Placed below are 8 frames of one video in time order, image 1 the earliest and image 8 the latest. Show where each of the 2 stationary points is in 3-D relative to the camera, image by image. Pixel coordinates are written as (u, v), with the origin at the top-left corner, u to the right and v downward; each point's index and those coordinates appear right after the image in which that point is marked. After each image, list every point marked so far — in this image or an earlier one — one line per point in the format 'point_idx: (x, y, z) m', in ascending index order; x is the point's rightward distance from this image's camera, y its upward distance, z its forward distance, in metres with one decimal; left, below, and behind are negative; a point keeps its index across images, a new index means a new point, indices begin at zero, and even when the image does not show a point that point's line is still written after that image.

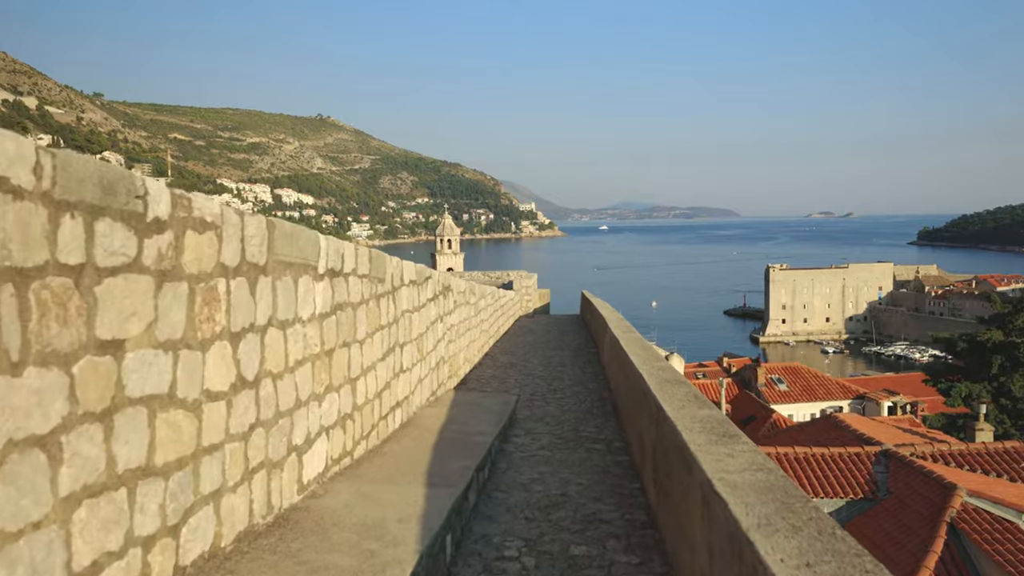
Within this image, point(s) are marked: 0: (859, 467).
0: (+4.8, -2.5, +9.3) m
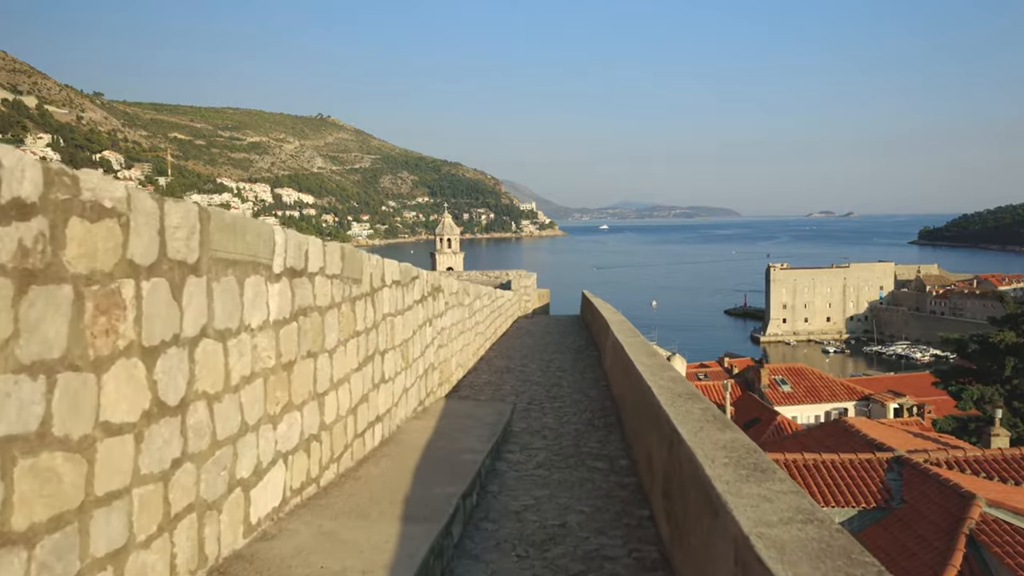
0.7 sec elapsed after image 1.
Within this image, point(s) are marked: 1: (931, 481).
0: (+4.7, -2.5, +8.9) m
1: (+5.2, -2.4, +8.3) m
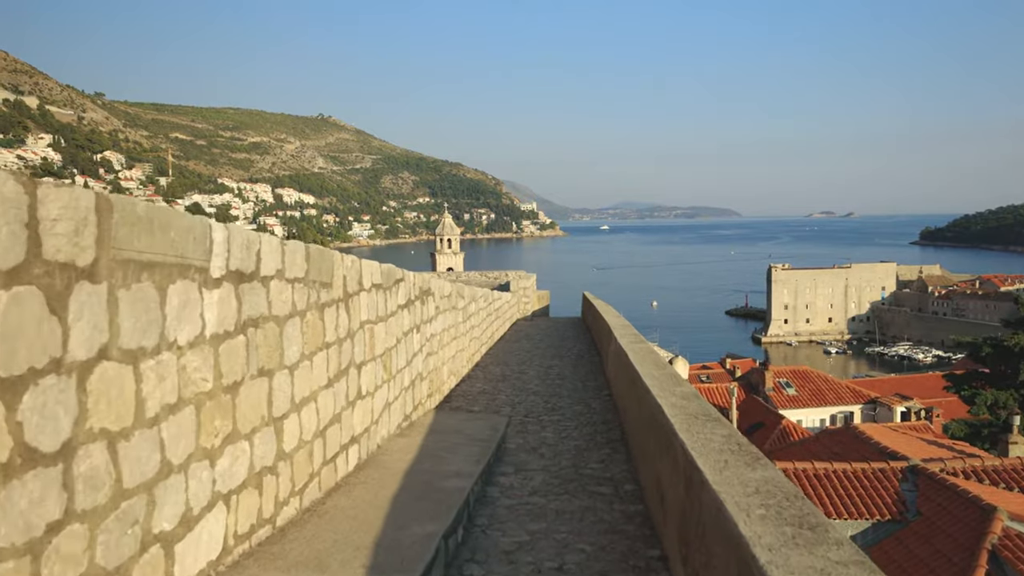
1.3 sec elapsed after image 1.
0: (+4.7, -2.5, +8.6) m
1: (+5.1, -2.4, +8.0) m
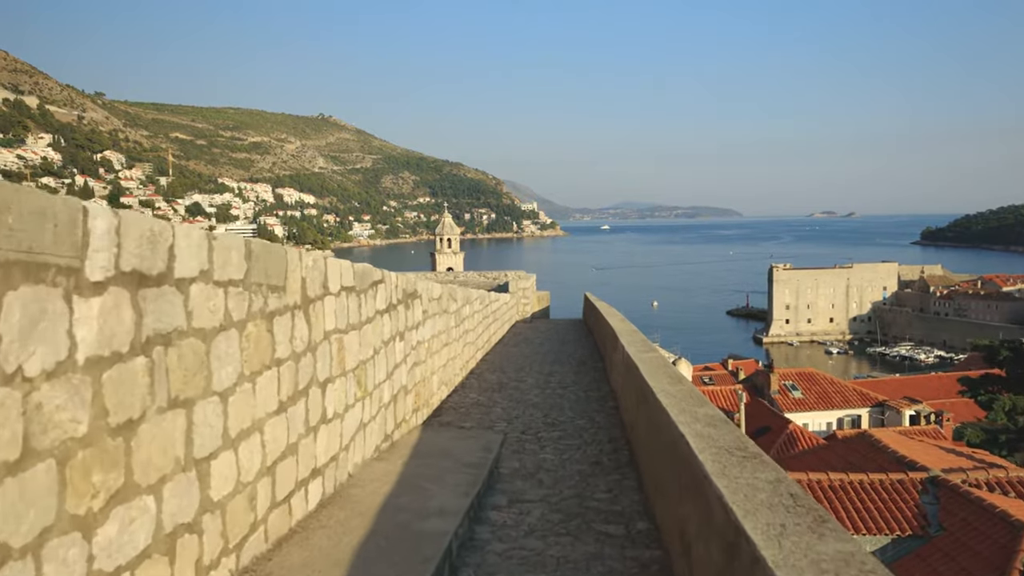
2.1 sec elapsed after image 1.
0: (+4.7, -2.5, +8.1) m
1: (+5.1, -2.4, +7.5) m
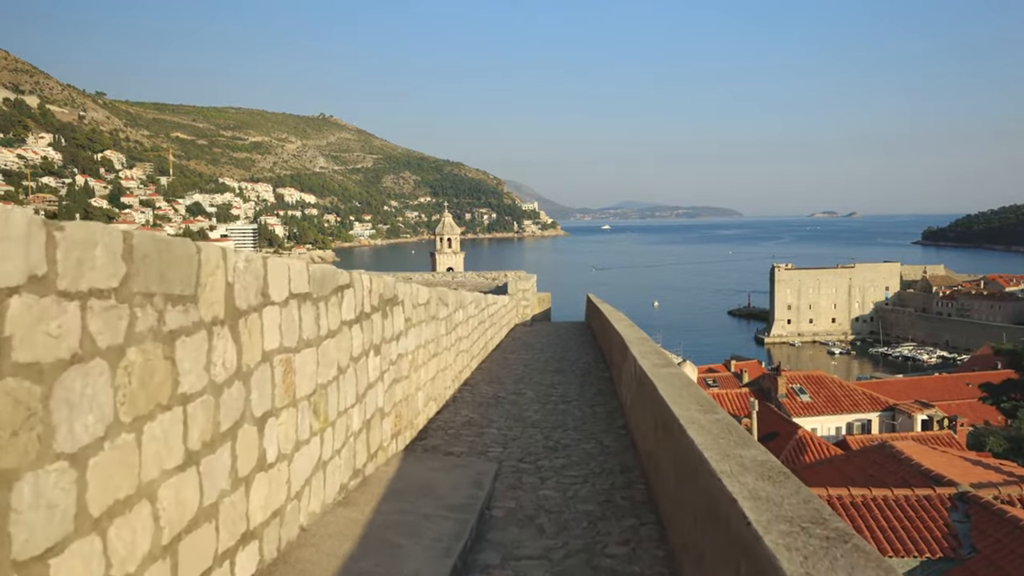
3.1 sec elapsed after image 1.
0: (+4.7, -2.5, +7.5) m
1: (+5.1, -2.4, +6.9) m
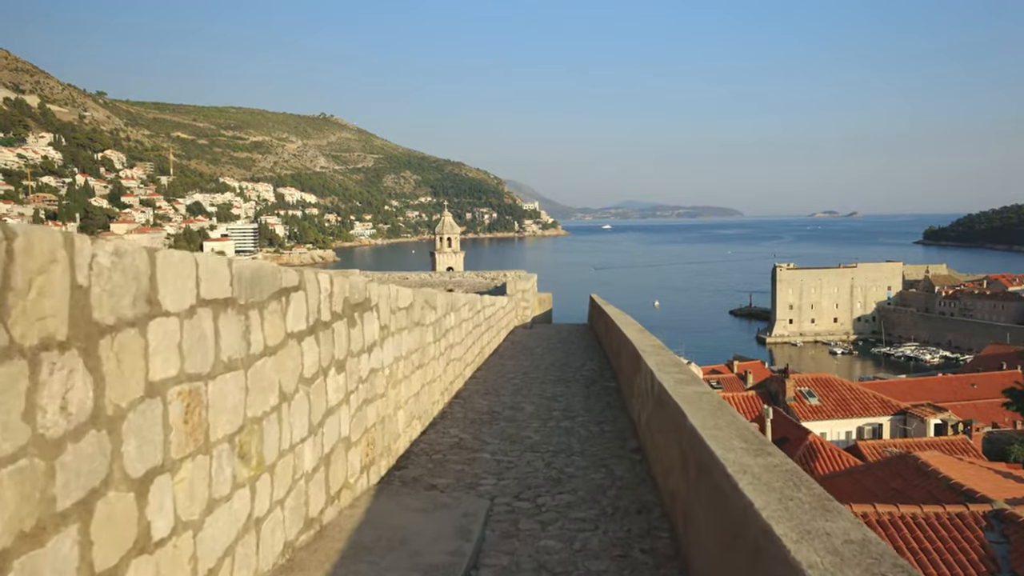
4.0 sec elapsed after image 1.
0: (+4.7, -2.5, +6.9) m
1: (+5.1, -2.4, +6.4) m
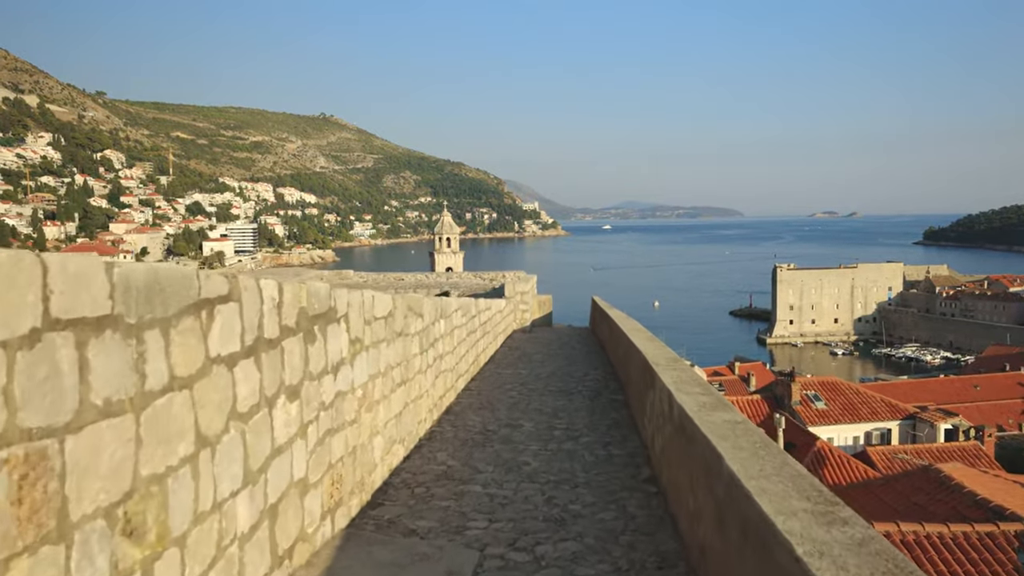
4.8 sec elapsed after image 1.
0: (+4.6, -2.6, +6.5) m
1: (+5.1, -2.5, +5.9) m
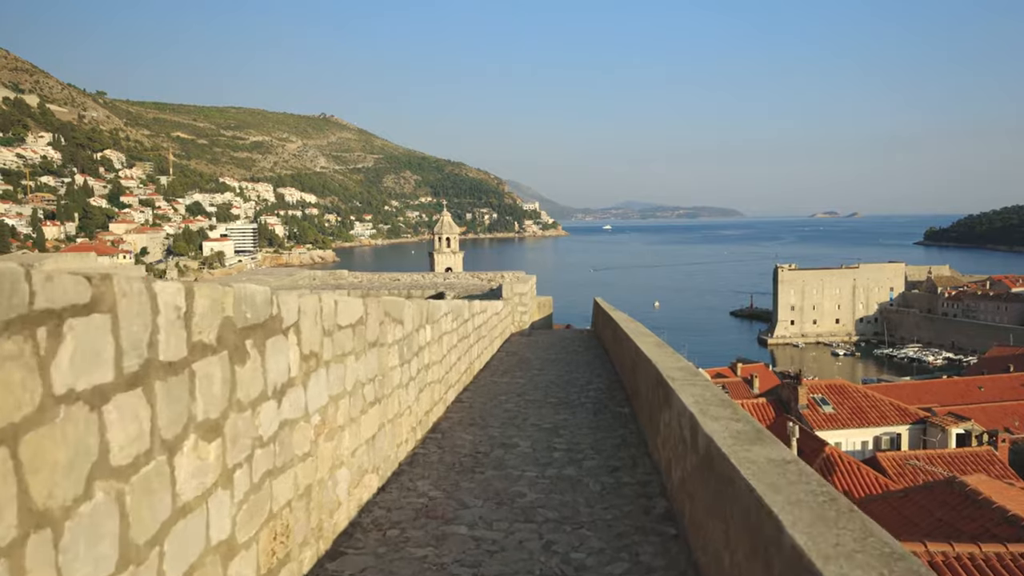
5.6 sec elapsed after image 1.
0: (+4.6, -2.6, +6.0) m
1: (+5.0, -2.5, +5.4) m
